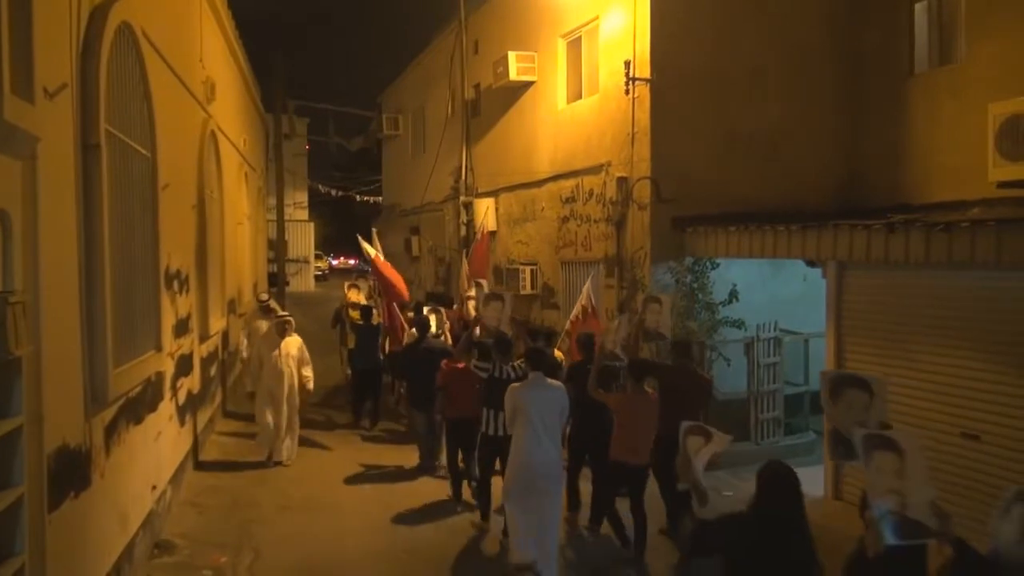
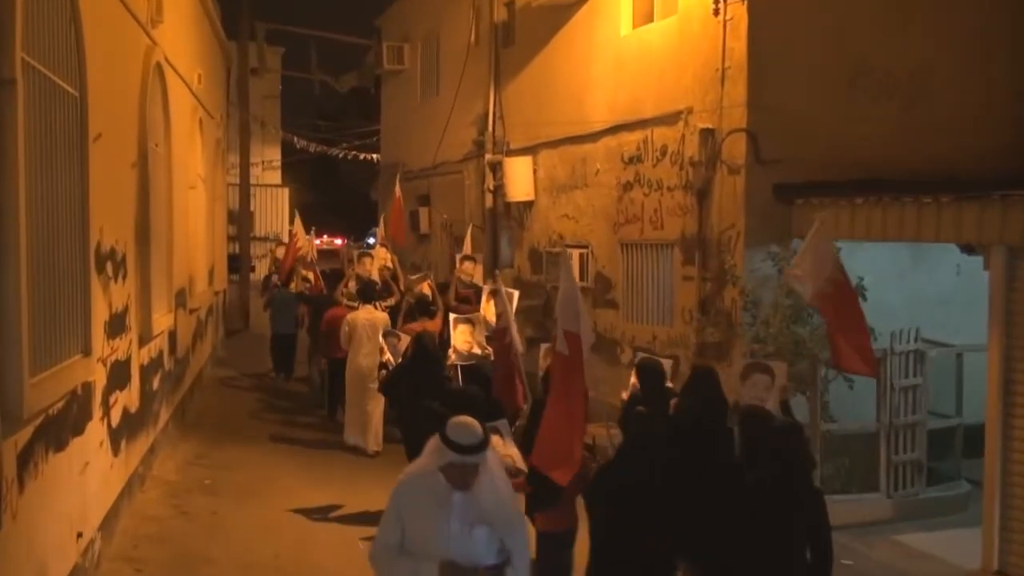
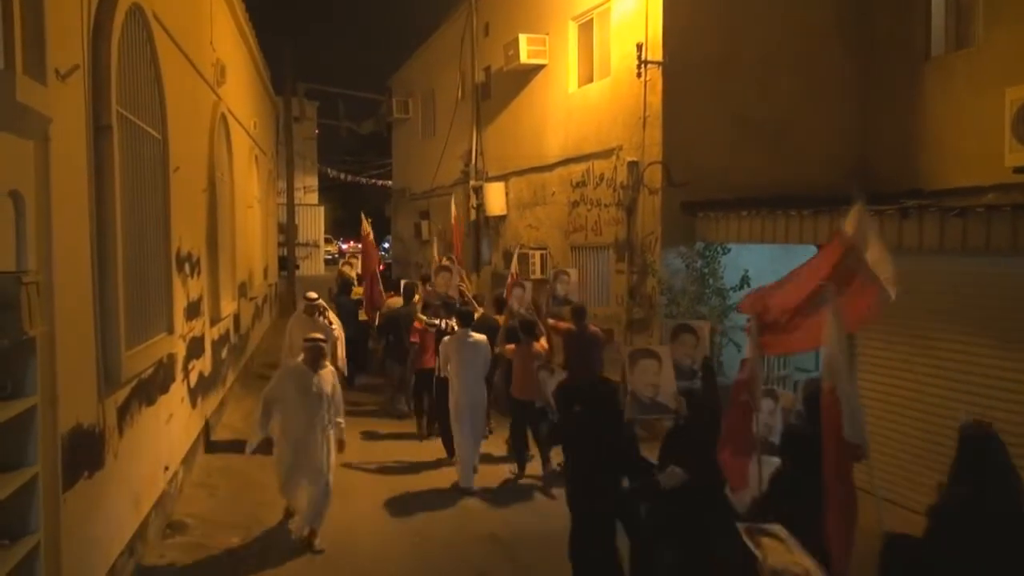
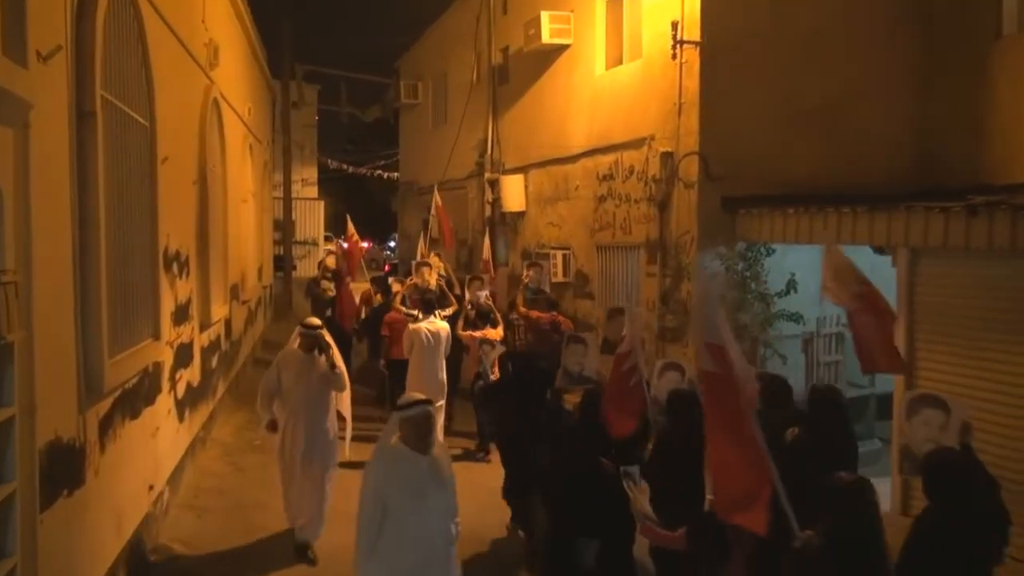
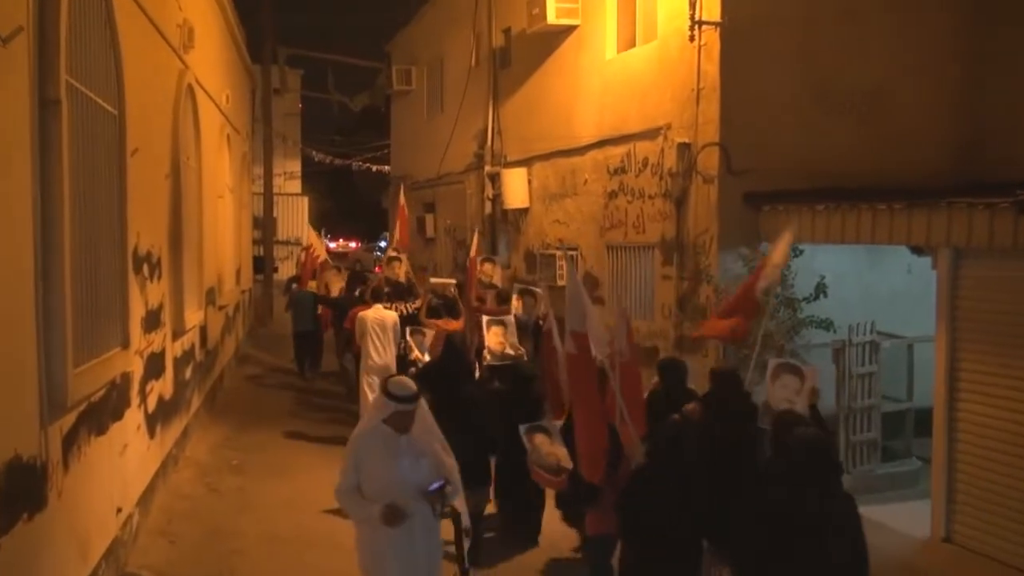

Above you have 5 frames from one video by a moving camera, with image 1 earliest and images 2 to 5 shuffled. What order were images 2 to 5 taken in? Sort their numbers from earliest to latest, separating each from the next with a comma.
3, 4, 5, 2
